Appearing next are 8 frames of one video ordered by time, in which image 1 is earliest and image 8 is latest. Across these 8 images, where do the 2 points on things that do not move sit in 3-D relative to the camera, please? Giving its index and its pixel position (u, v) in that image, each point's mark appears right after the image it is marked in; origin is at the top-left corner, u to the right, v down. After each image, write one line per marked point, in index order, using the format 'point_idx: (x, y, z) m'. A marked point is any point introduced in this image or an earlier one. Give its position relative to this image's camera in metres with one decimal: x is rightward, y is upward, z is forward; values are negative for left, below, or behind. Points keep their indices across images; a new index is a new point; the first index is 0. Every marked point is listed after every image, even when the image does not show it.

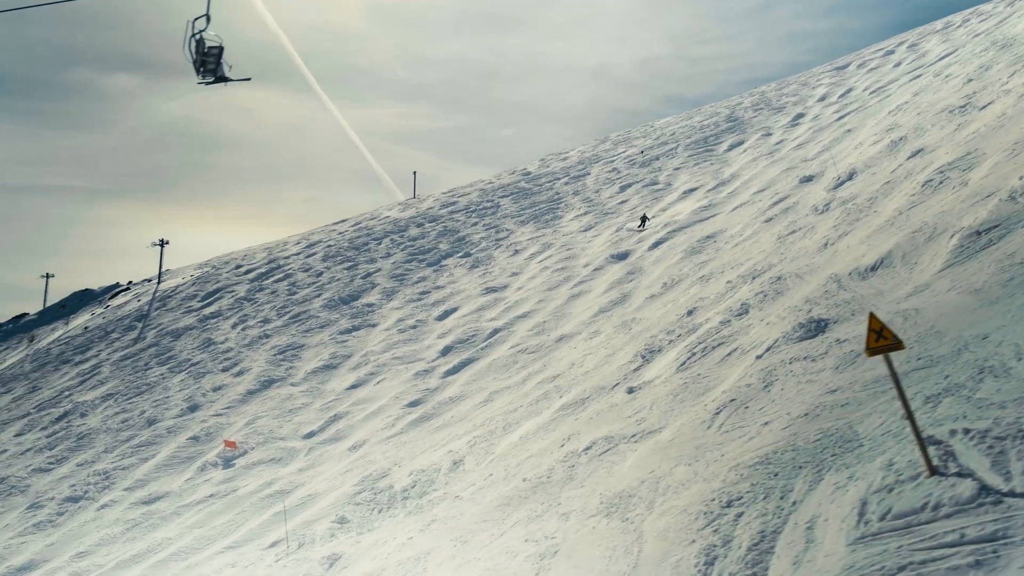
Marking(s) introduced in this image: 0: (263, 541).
0: (-5.3, -5.4, +18.5) m
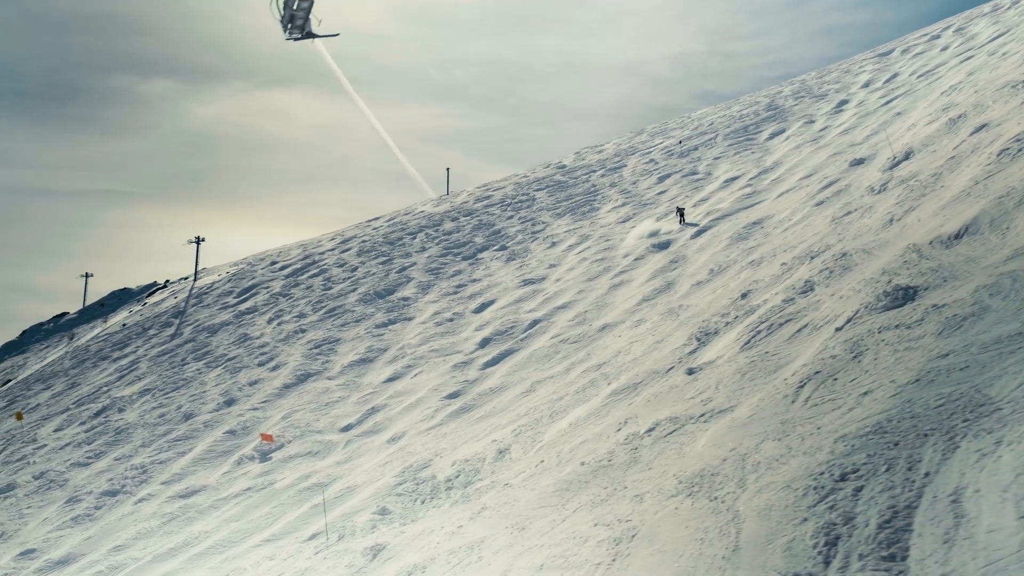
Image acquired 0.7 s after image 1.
0: (-4.4, -5.1, +17.9) m
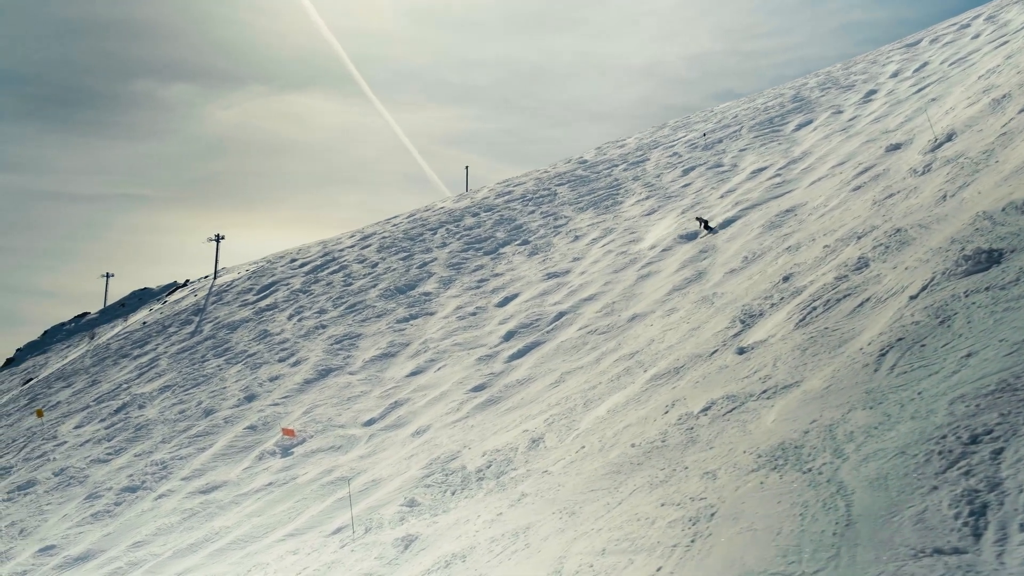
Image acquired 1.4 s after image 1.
0: (-3.7, -4.8, +17.3) m
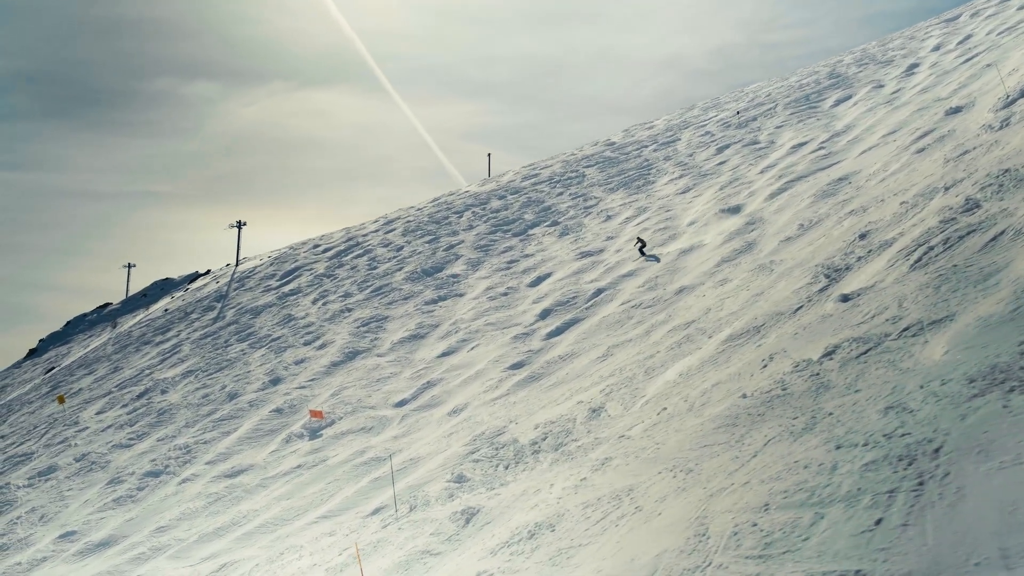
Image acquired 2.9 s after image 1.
0: (-2.8, -4.1, +16.0) m
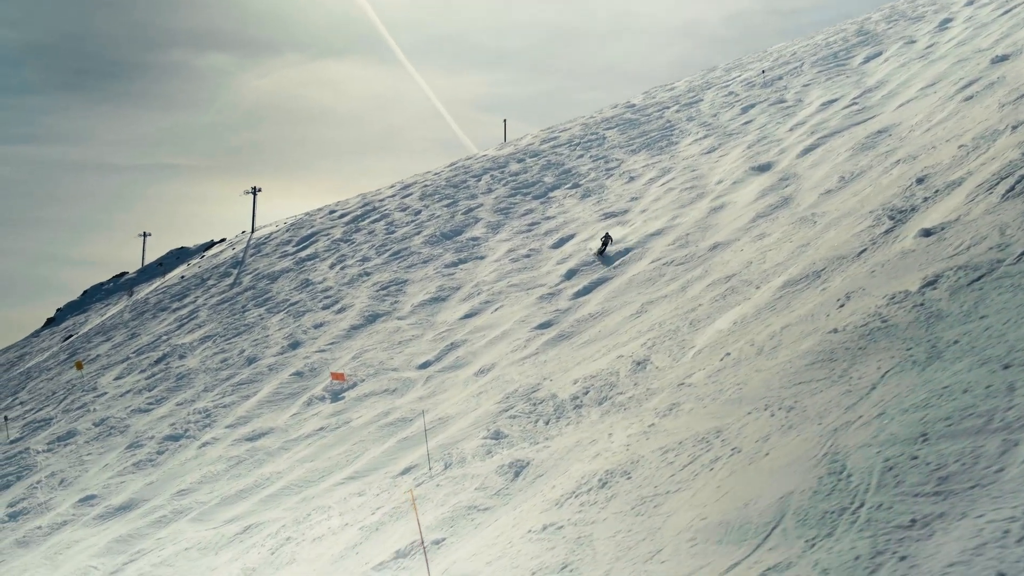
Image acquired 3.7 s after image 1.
0: (-2.1, -3.2, +15.3) m
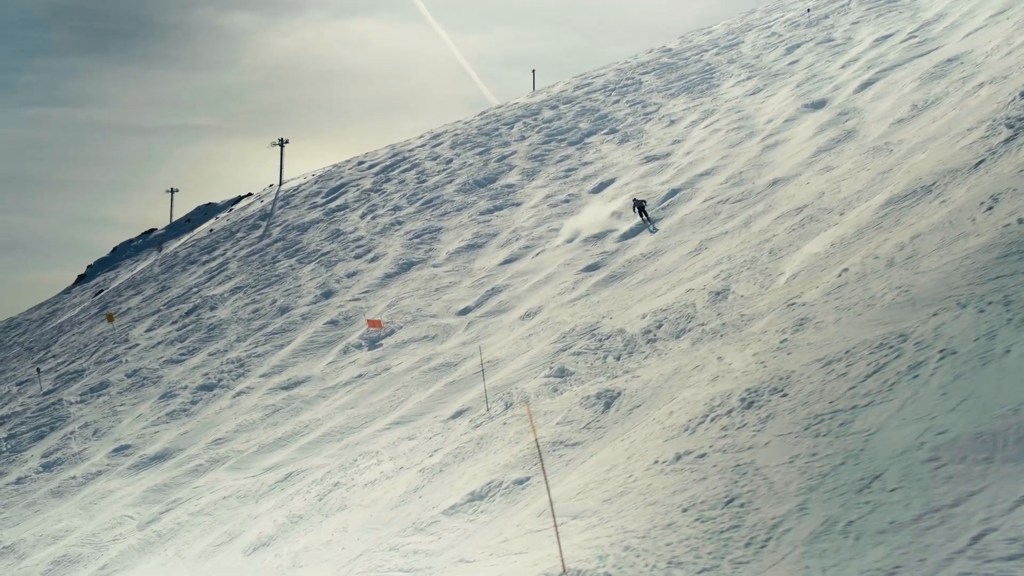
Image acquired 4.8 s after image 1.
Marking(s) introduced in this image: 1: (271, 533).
0: (-1.2, -2.0, +14.3) m
1: (-3.3, -3.4, +11.8) m
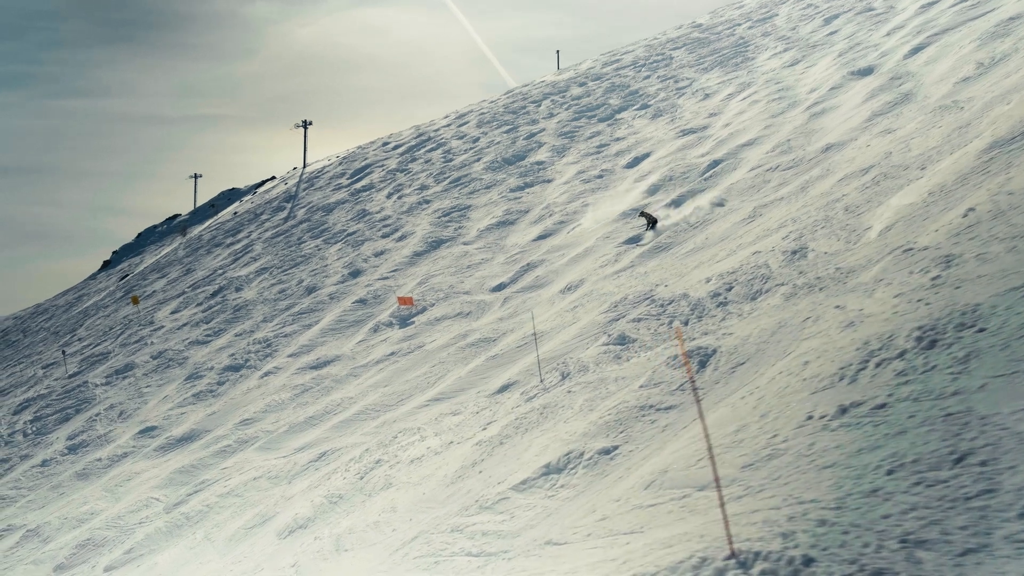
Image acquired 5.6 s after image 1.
0: (-0.4, -1.5, +13.3) m
1: (-2.6, -2.9, +10.9) m
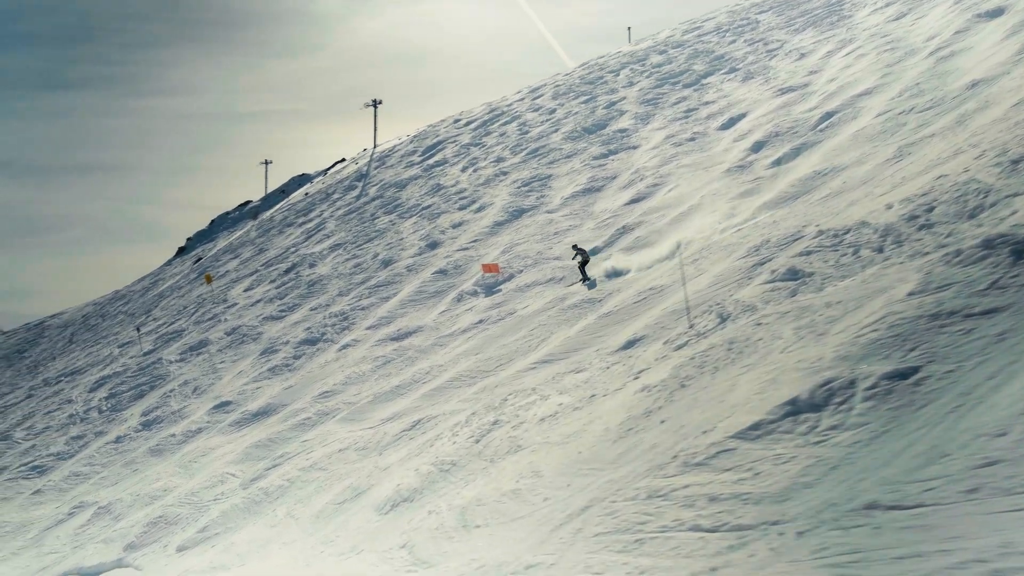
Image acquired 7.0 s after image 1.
0: (+1.2, -0.7, +11.4) m
1: (-1.1, -2.1, +9.2) m
